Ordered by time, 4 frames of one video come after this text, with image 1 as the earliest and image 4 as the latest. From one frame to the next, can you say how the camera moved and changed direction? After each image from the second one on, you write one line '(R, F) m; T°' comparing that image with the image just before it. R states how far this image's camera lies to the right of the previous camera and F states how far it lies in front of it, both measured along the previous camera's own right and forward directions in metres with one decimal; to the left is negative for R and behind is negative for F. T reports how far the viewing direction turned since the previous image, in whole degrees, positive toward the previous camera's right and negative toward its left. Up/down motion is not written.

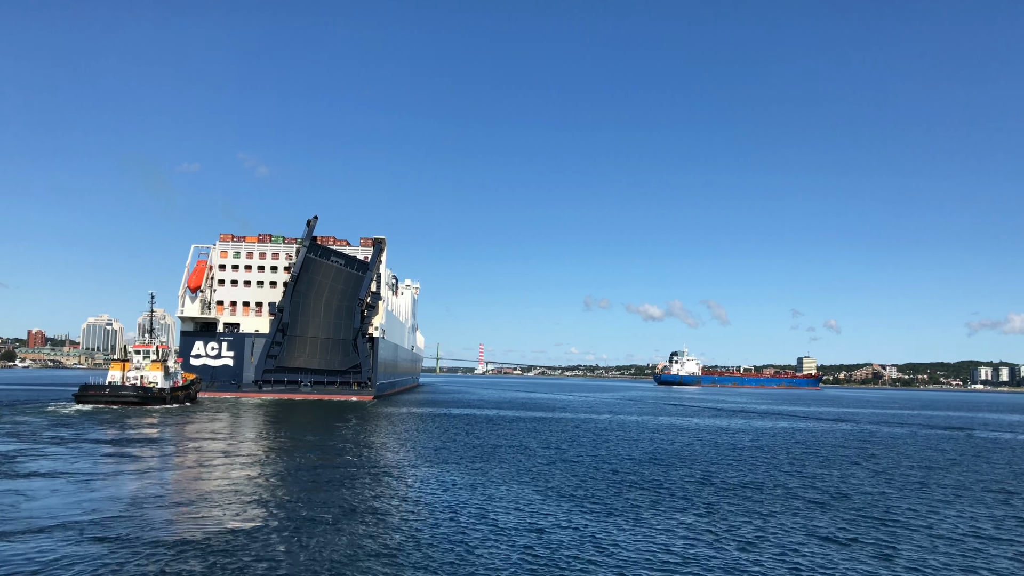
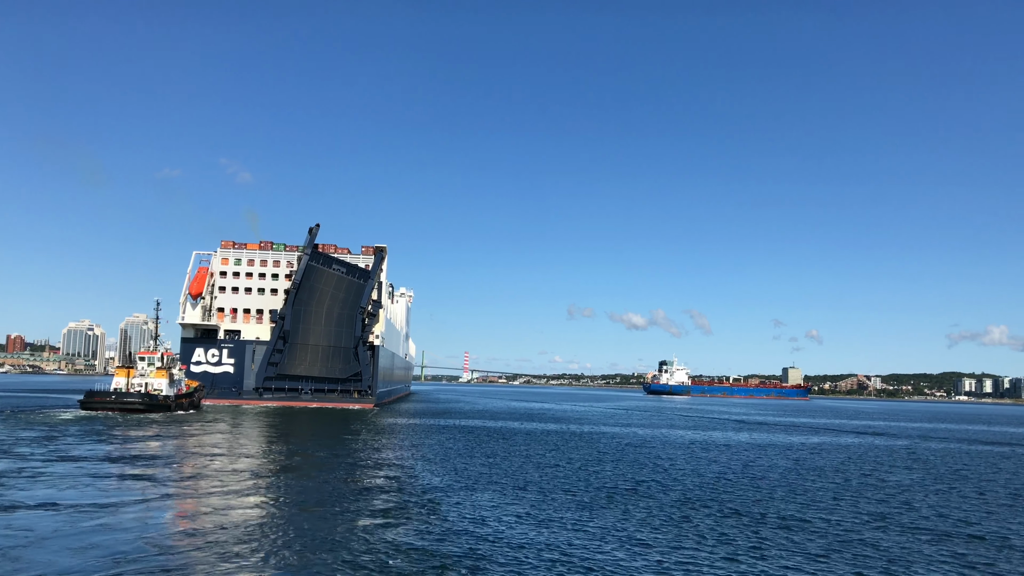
(-0.6, +0.7) m; 0°
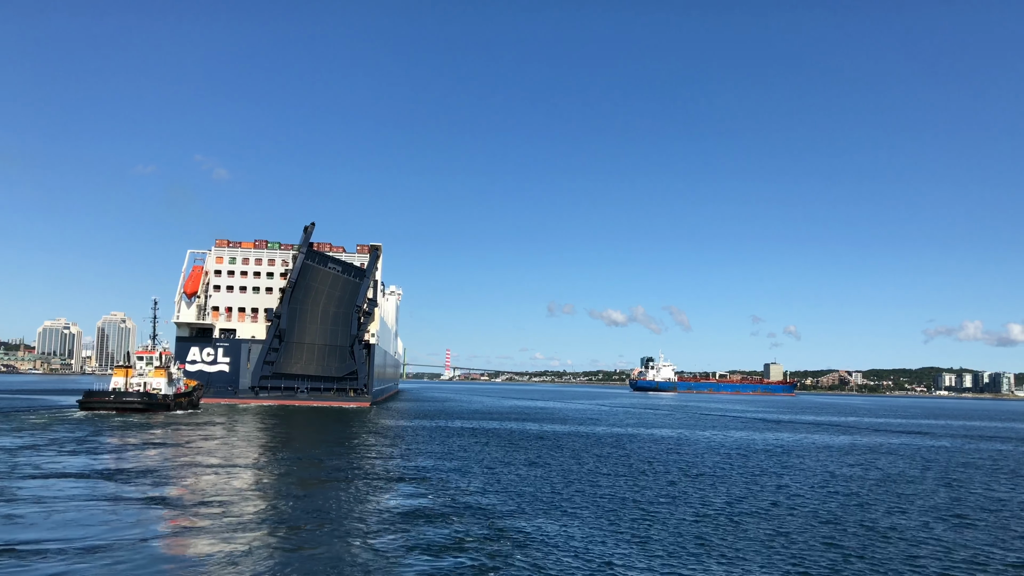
(-0.7, +1.0) m; 0°
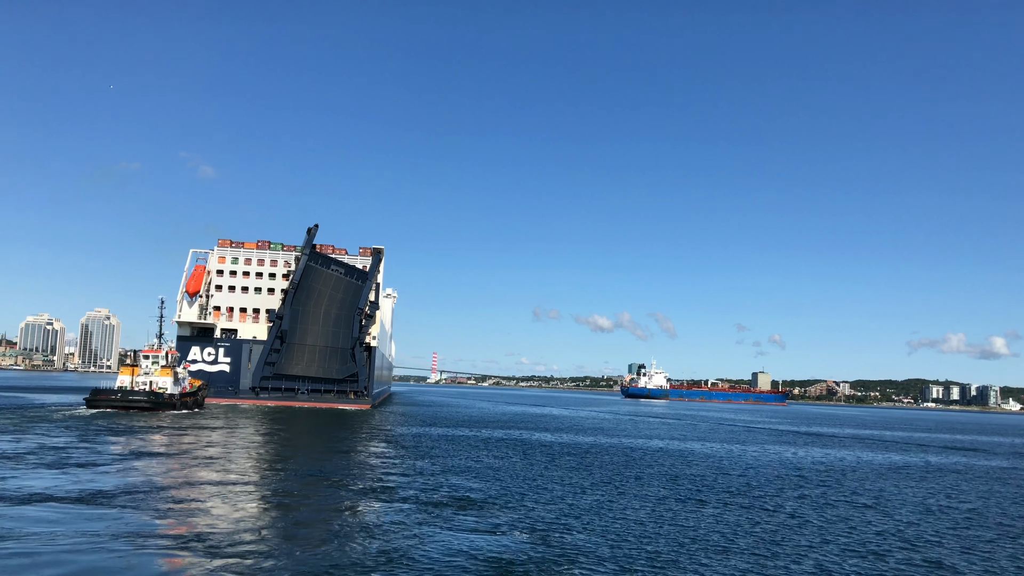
(-1.0, +1.2) m; 0°
